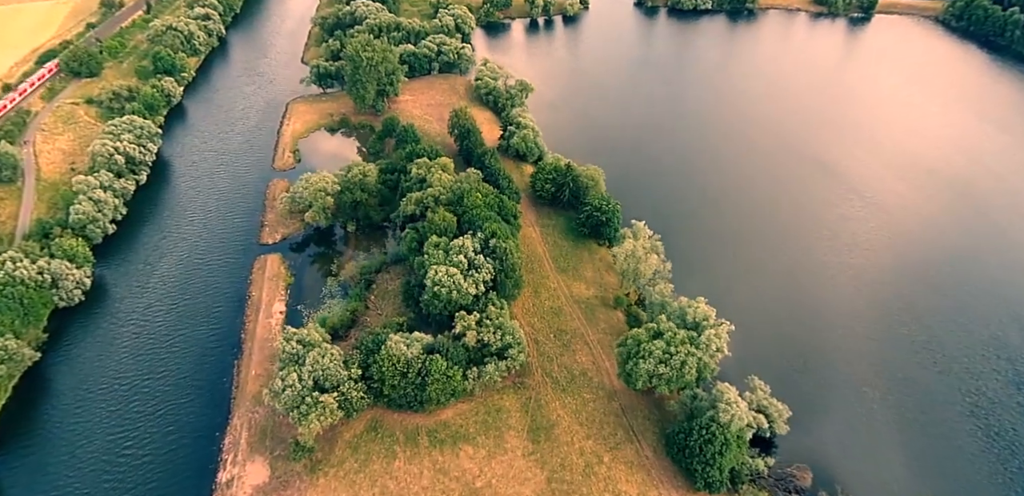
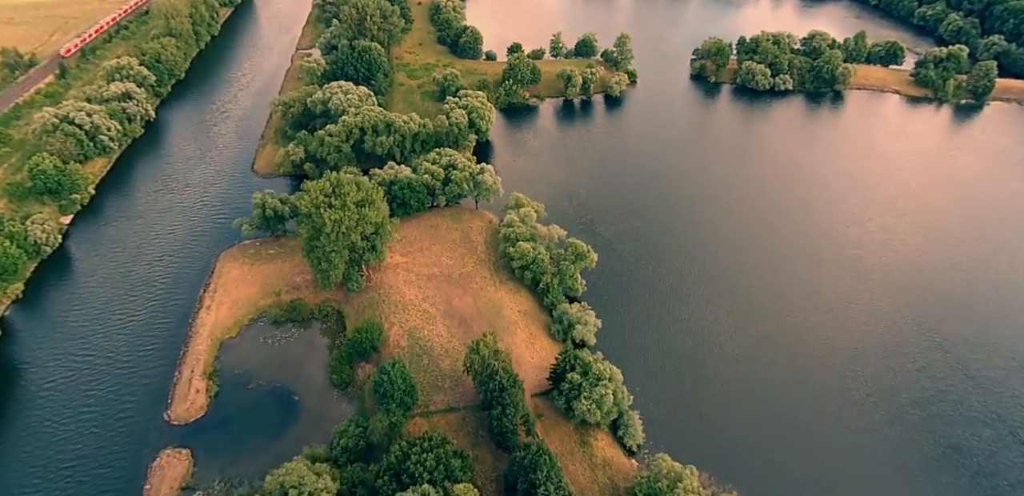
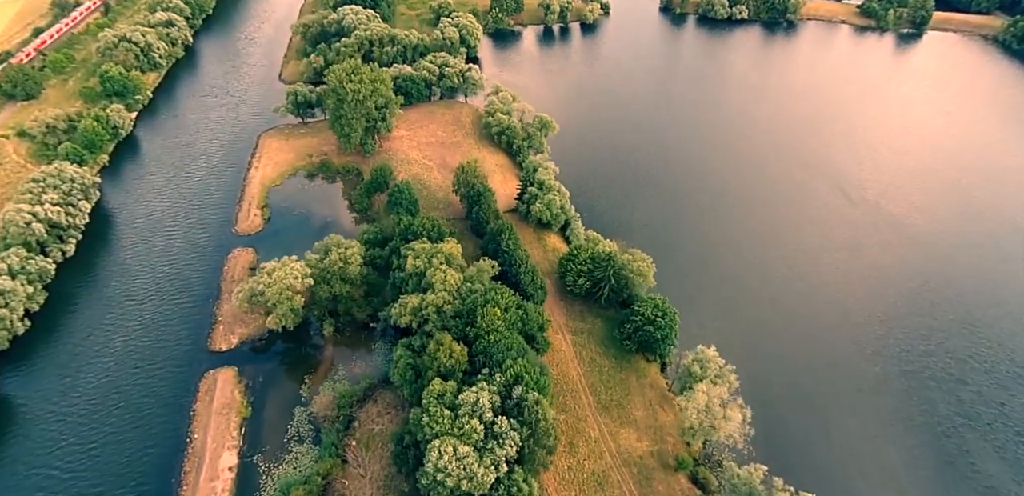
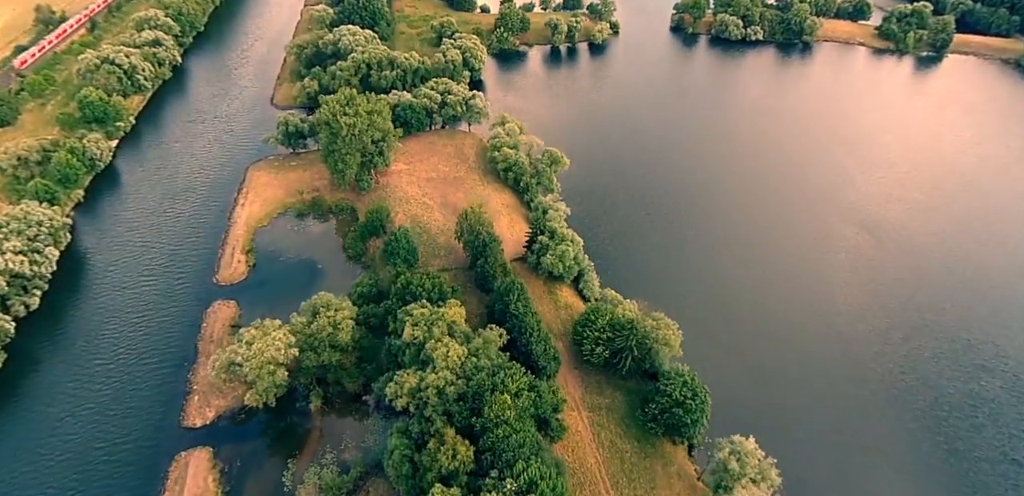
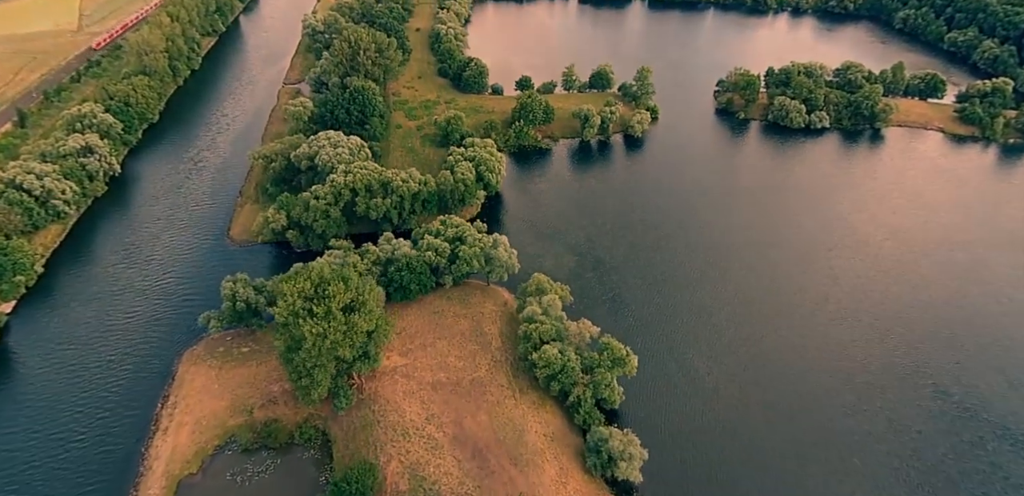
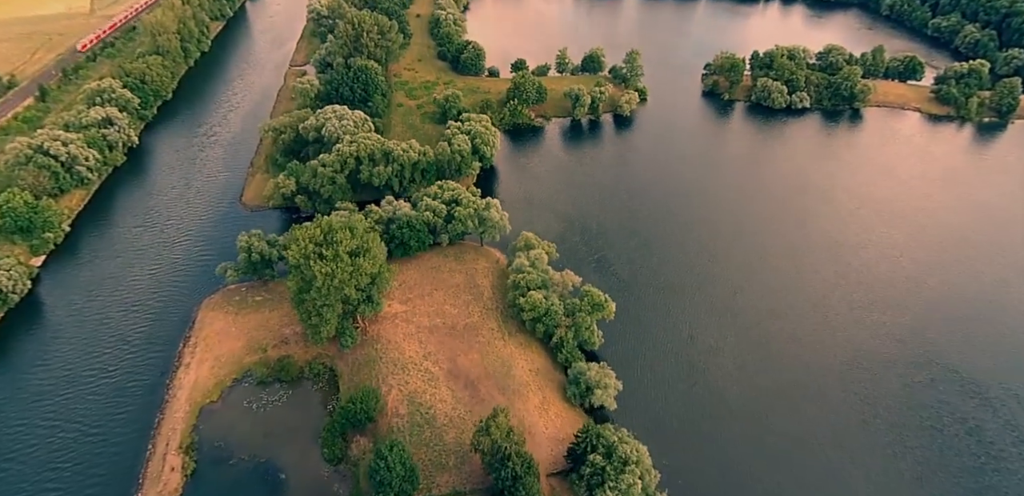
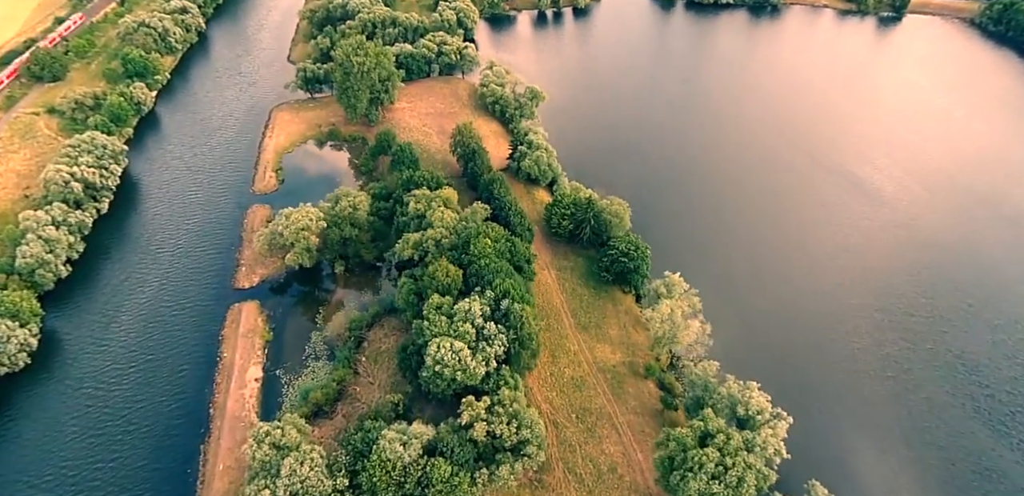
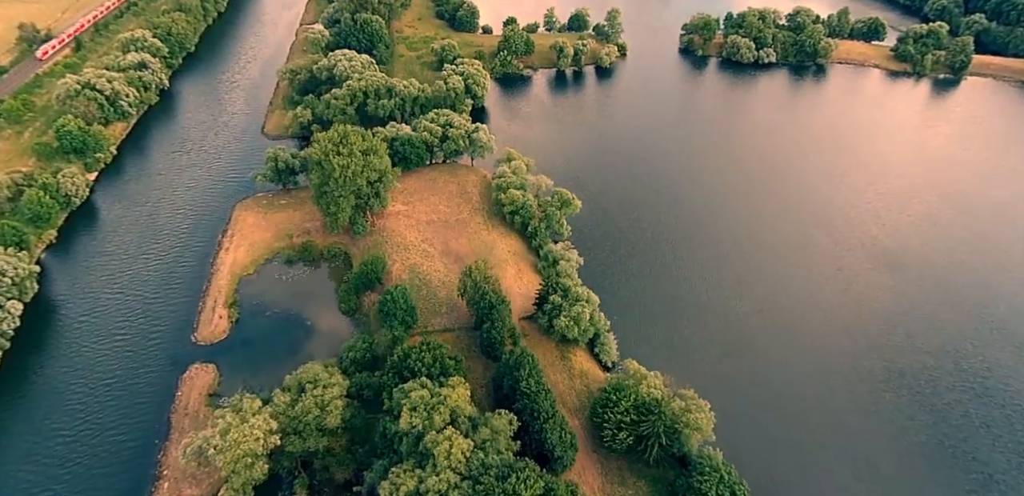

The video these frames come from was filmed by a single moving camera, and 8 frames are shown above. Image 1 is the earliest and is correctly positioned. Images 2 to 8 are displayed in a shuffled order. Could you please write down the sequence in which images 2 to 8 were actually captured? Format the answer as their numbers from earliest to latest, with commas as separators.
7, 3, 4, 8, 2, 6, 5
